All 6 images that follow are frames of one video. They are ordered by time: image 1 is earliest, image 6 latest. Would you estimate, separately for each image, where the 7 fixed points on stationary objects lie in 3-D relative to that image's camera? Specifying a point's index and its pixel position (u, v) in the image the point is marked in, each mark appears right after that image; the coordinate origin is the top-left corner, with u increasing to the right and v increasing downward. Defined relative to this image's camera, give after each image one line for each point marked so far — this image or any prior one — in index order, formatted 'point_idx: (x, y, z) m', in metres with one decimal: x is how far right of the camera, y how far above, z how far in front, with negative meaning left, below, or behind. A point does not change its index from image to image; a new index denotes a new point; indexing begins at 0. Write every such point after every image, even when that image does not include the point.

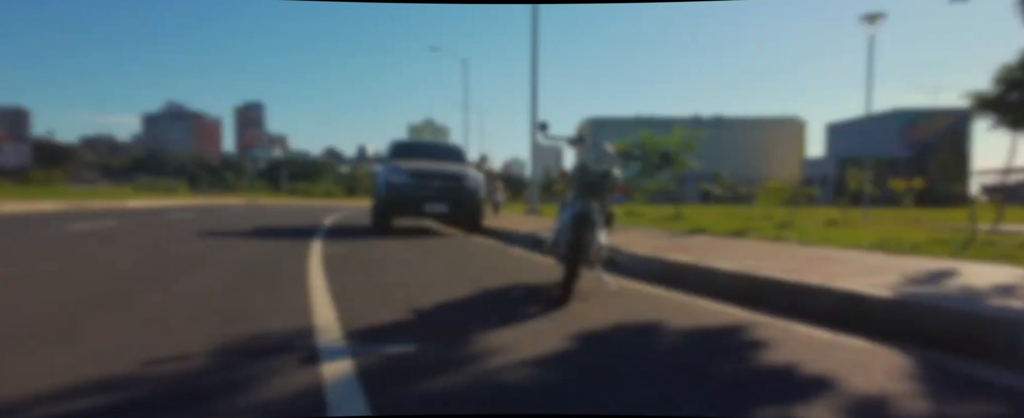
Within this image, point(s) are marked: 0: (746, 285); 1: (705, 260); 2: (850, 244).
0: (+2.1, -0.7, +5.7) m
1: (+2.1, -0.6, +6.9) m
2: (+4.3, -0.4, +8.1) m
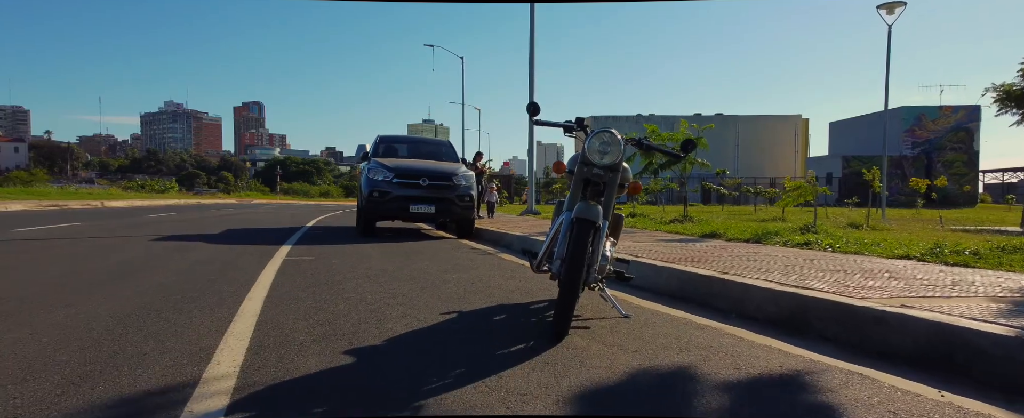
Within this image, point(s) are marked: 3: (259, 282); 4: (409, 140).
0: (+2.0, -0.7, +4.5) m
1: (+2.0, -0.6, +5.8) m
2: (+4.2, -0.5, +6.9) m
3: (-2.4, -0.7, +6.1) m
4: (-2.5, +1.7, +15.6) m
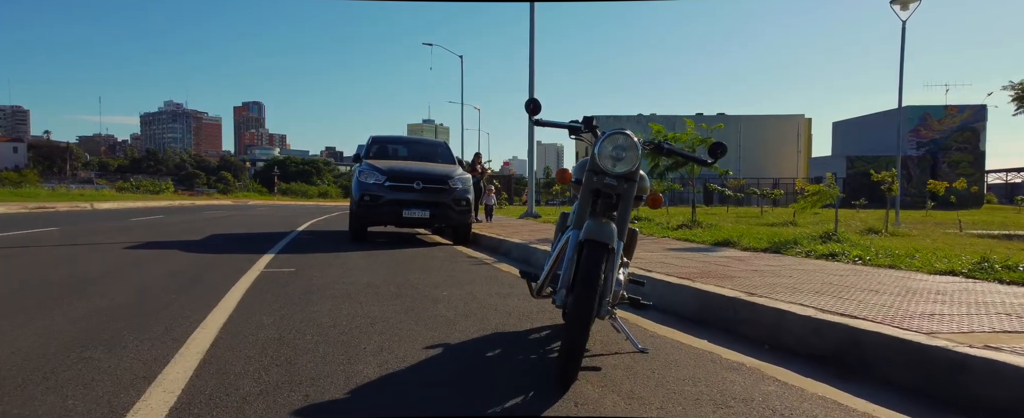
0: (+2.0, -0.8, +3.8) m
1: (+2.0, -0.7, +5.0) m
2: (+4.2, -0.6, +6.2) m
3: (-2.5, -0.8, +5.4) m
4: (-2.5, +1.6, +14.9) m
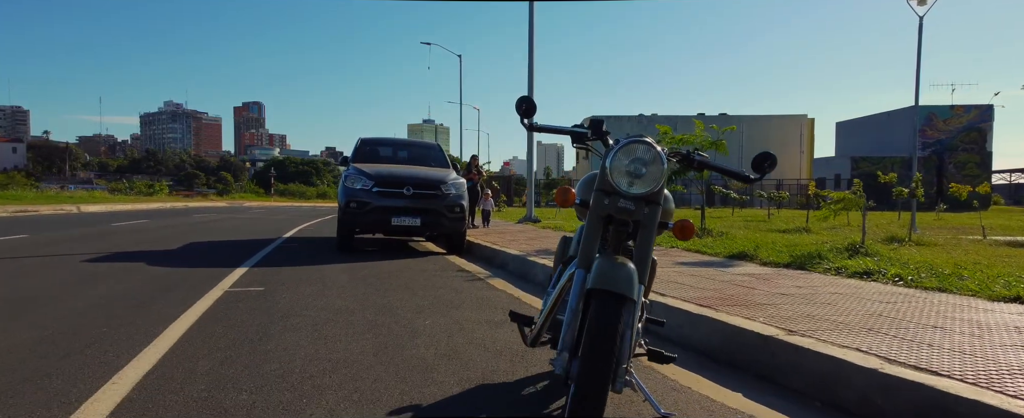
0: (+1.9, -0.9, +3.0) m
1: (+1.9, -0.8, +4.2) m
2: (+4.1, -0.7, +5.4) m
3: (-2.5, -0.9, +4.5) m
4: (-2.6, +1.5, +14.0) m
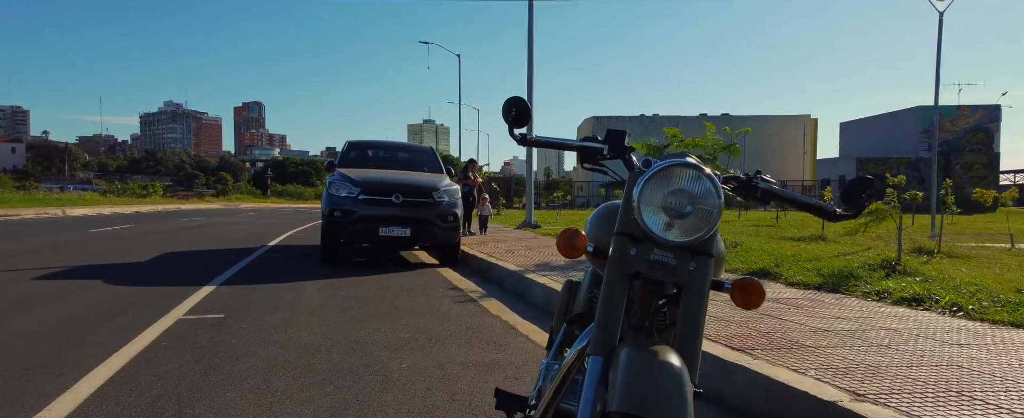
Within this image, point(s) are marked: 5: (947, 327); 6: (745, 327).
0: (+1.9, -1.1, +2.1) m
1: (+1.9, -1.0, +3.3) m
2: (+4.1, -0.8, +4.5) m
3: (-2.6, -1.1, +3.6) m
4: (-2.7, +1.3, +13.1) m
5: (+3.3, -0.9, +4.8) m
6: (+1.8, -0.9, +4.8) m
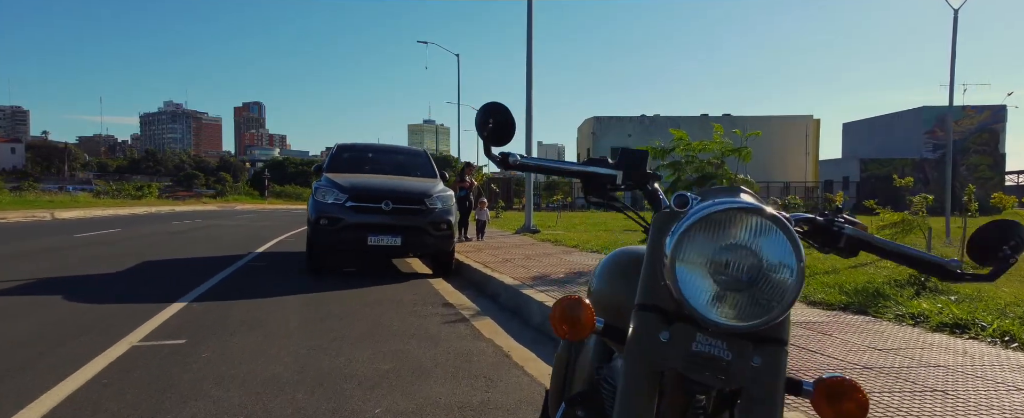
0: (+1.8, -1.2, +1.5) m
1: (+1.8, -1.1, +2.7) m
2: (+4.0, -1.0, +3.8) m
3: (-2.6, -1.2, +3.0) m
4: (-2.7, +1.2, +12.5) m
5: (+3.3, -1.0, +4.2) m
6: (+1.7, -1.0, +4.2) m
